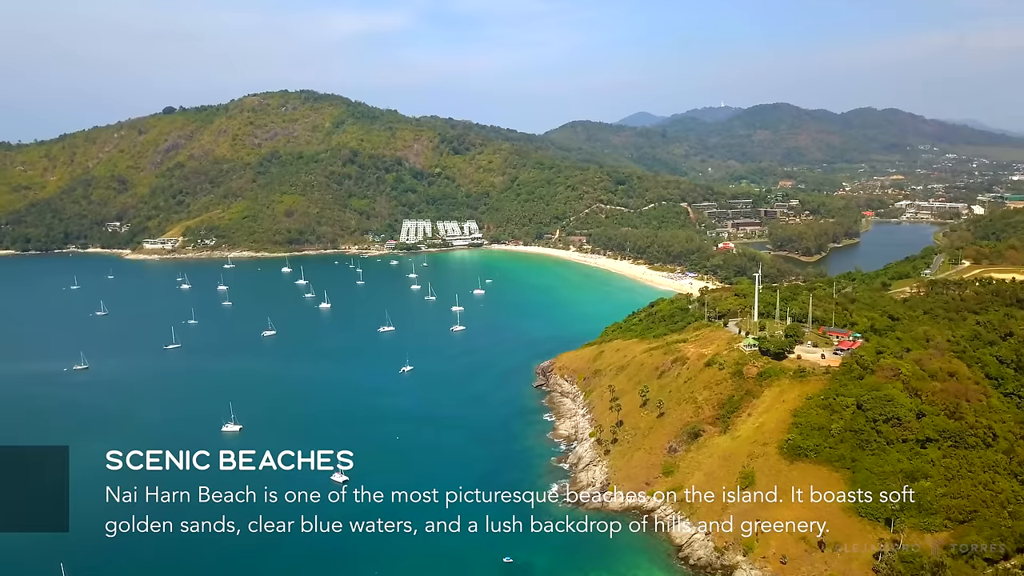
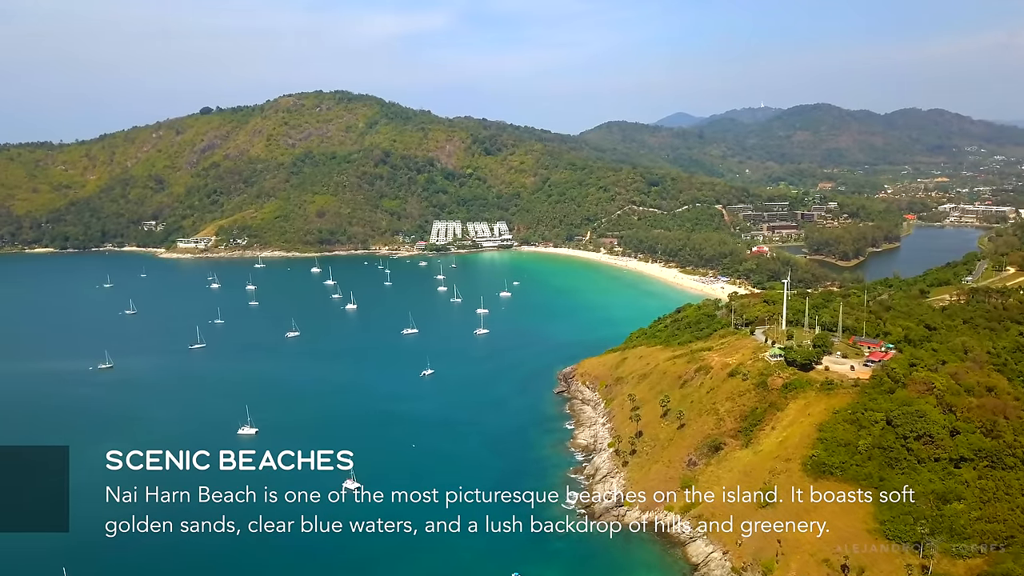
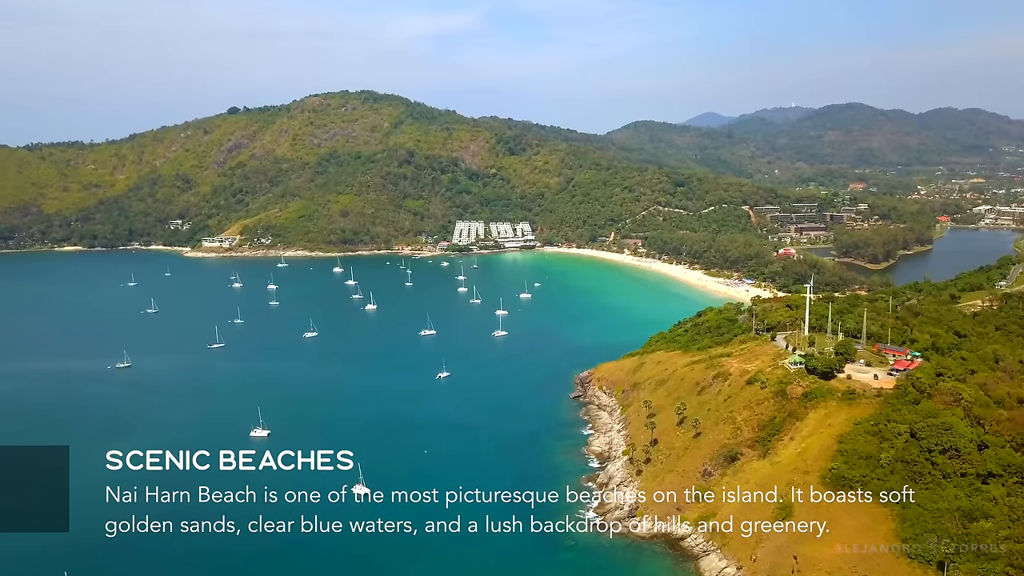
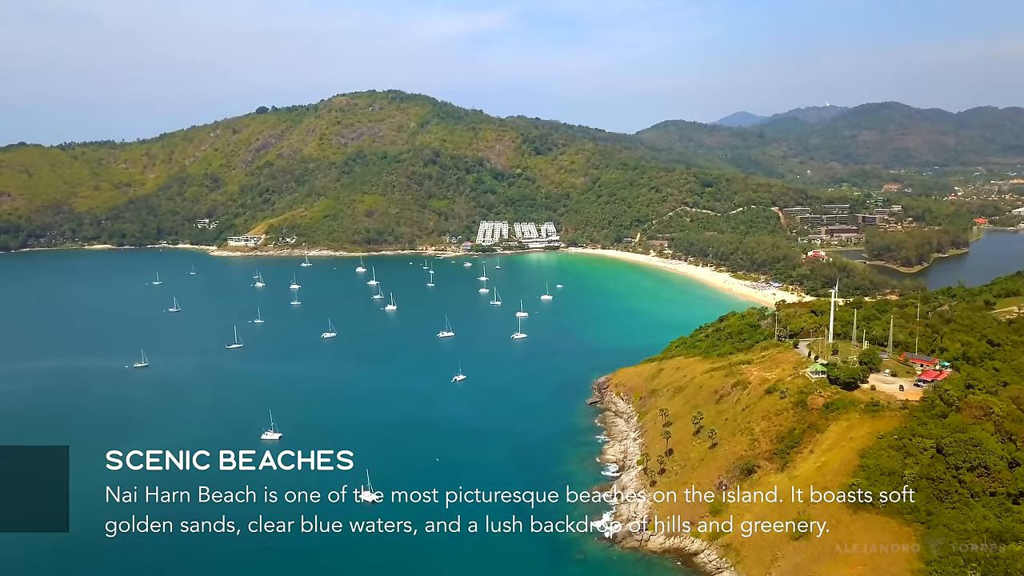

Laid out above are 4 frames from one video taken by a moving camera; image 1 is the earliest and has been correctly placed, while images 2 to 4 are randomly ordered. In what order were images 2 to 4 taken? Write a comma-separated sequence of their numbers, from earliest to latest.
2, 3, 4
